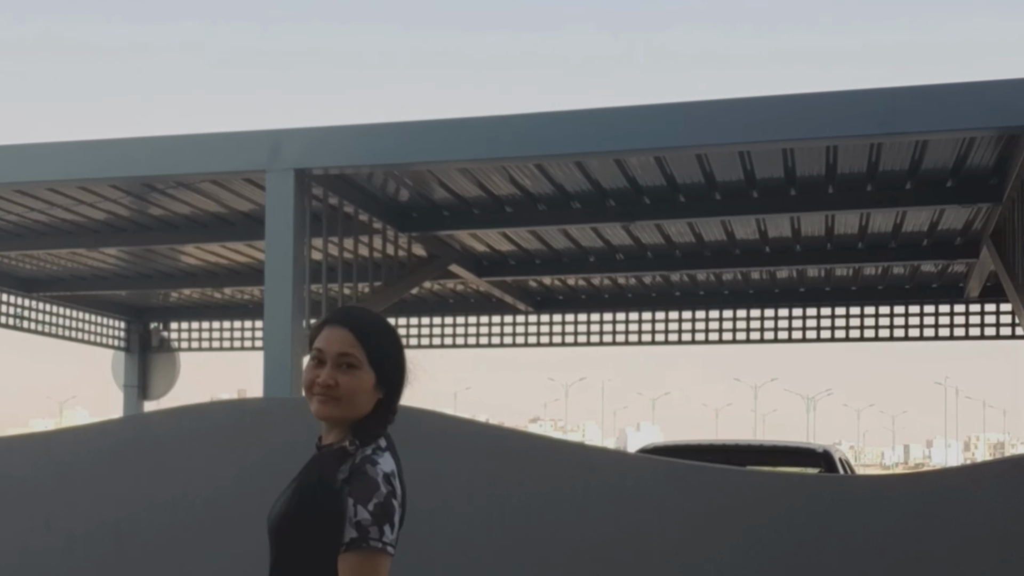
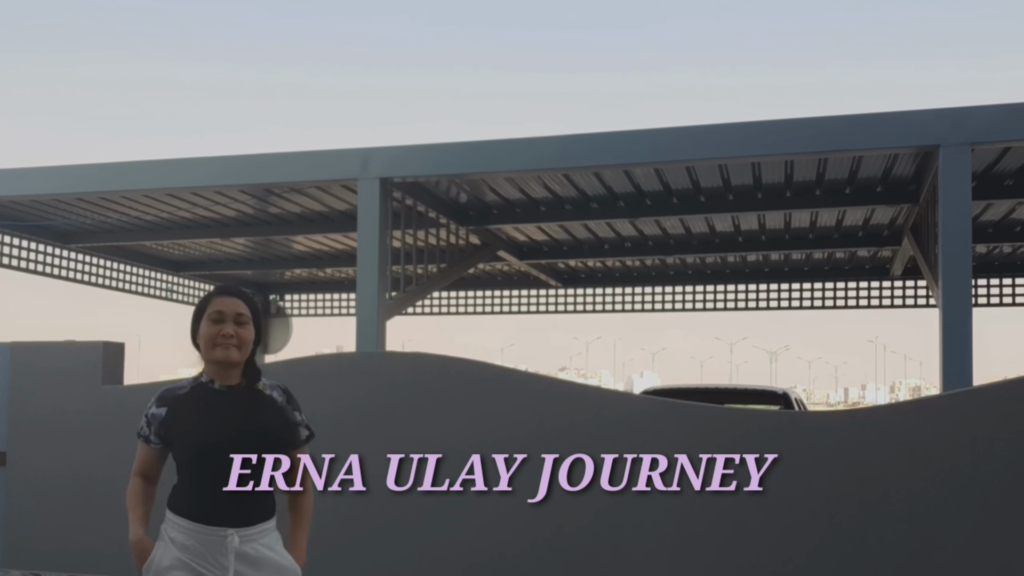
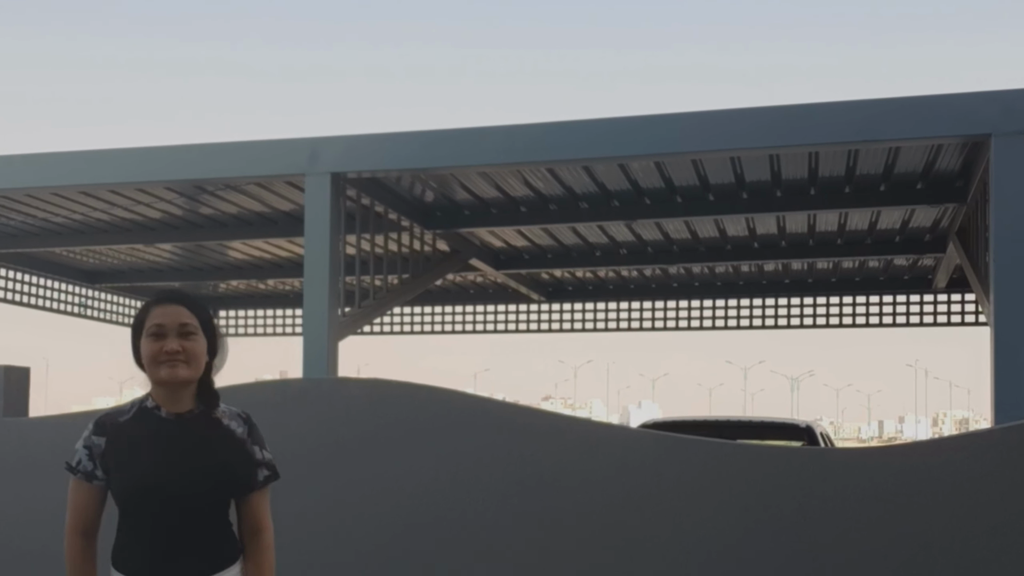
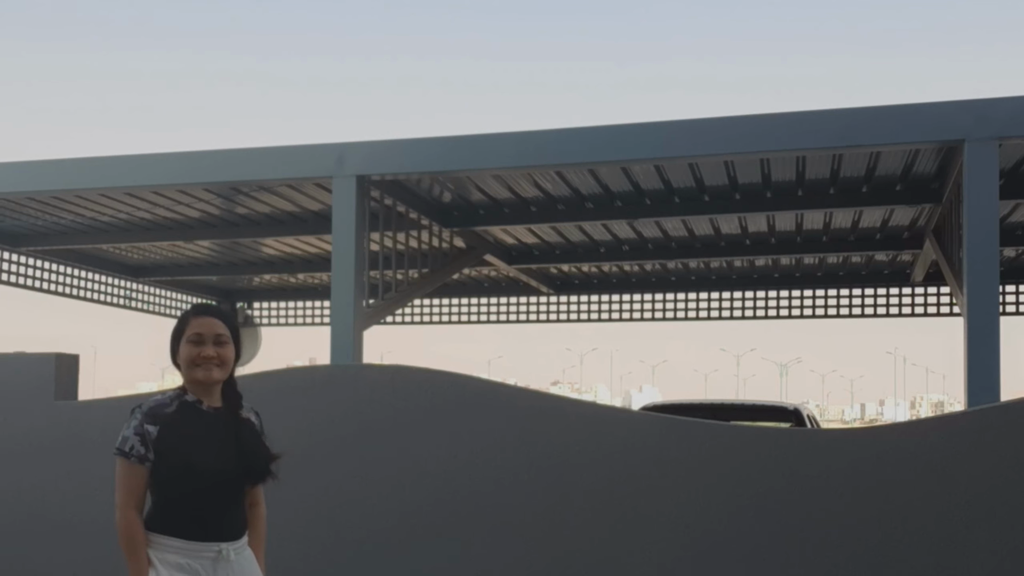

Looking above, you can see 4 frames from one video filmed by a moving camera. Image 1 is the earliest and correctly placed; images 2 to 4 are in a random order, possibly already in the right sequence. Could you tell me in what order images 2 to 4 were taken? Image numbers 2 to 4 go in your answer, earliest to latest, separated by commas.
3, 4, 2
